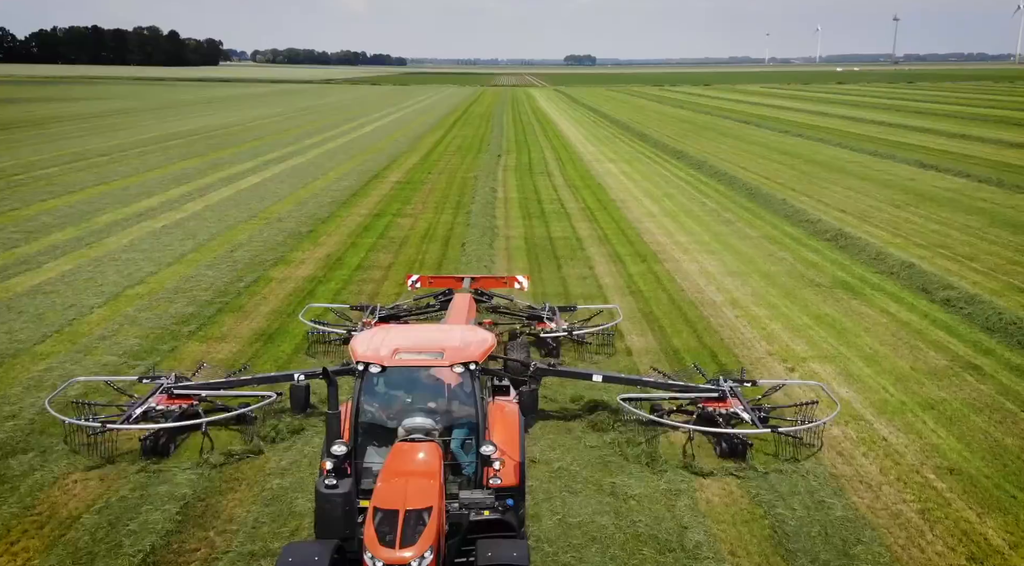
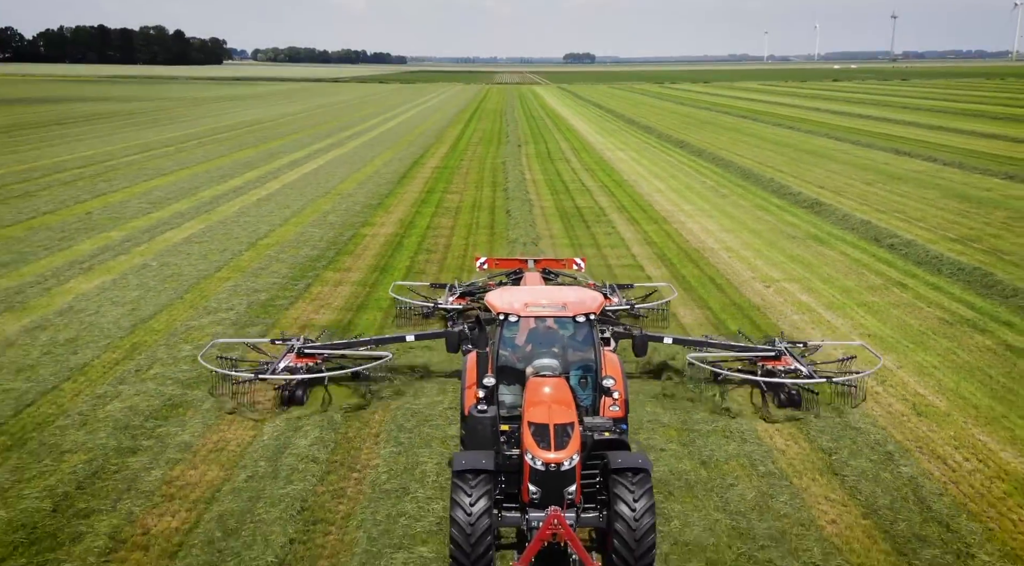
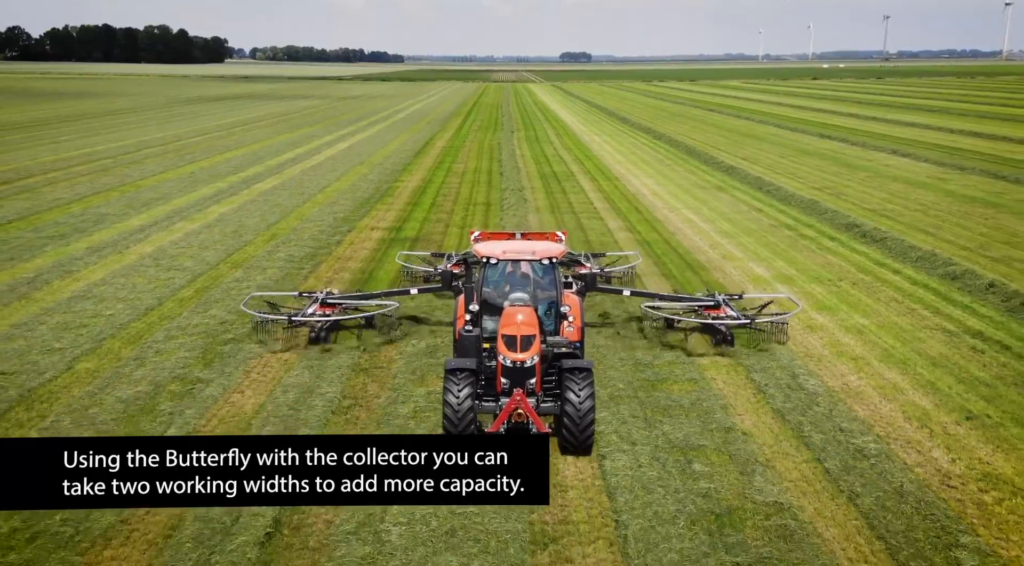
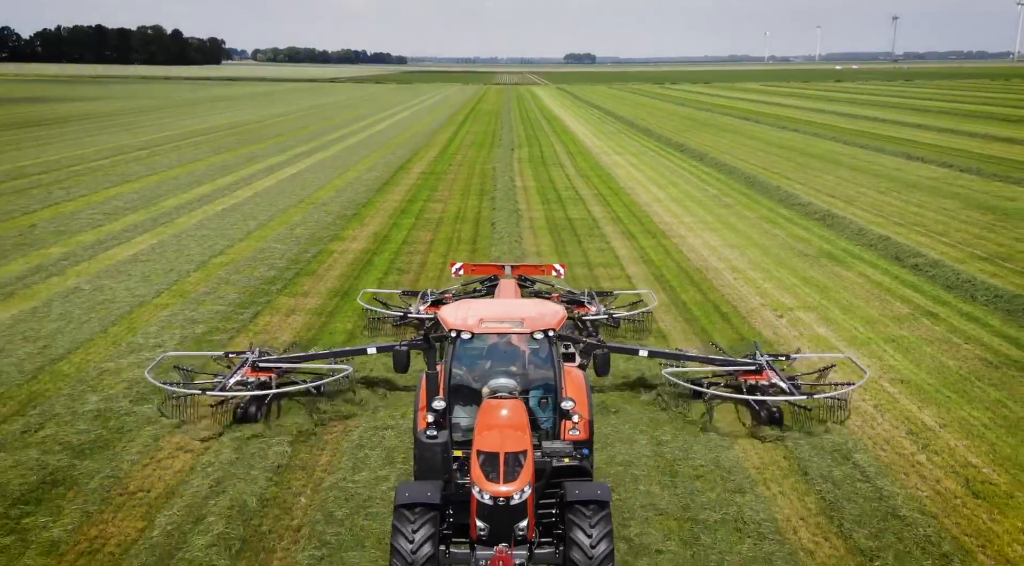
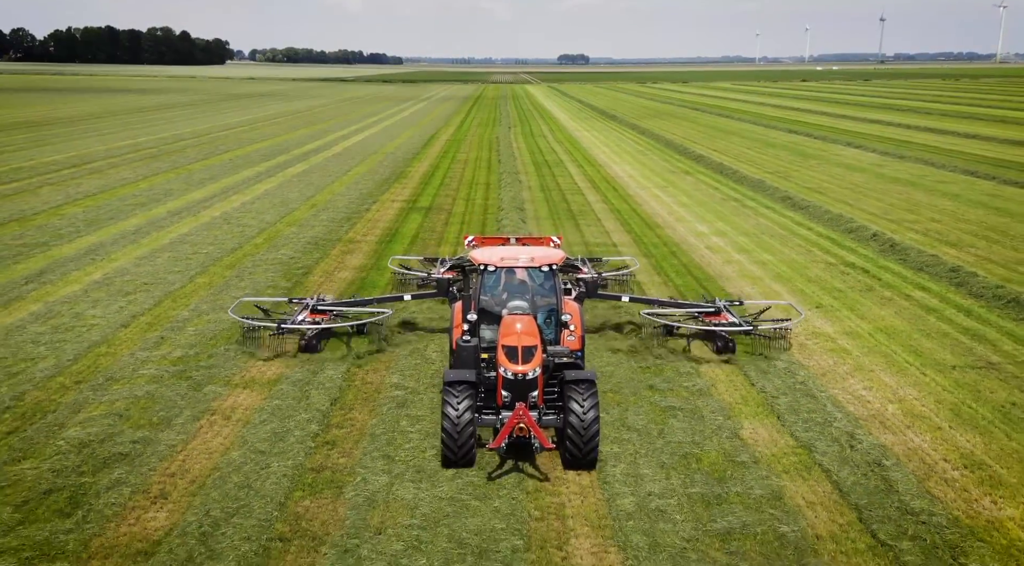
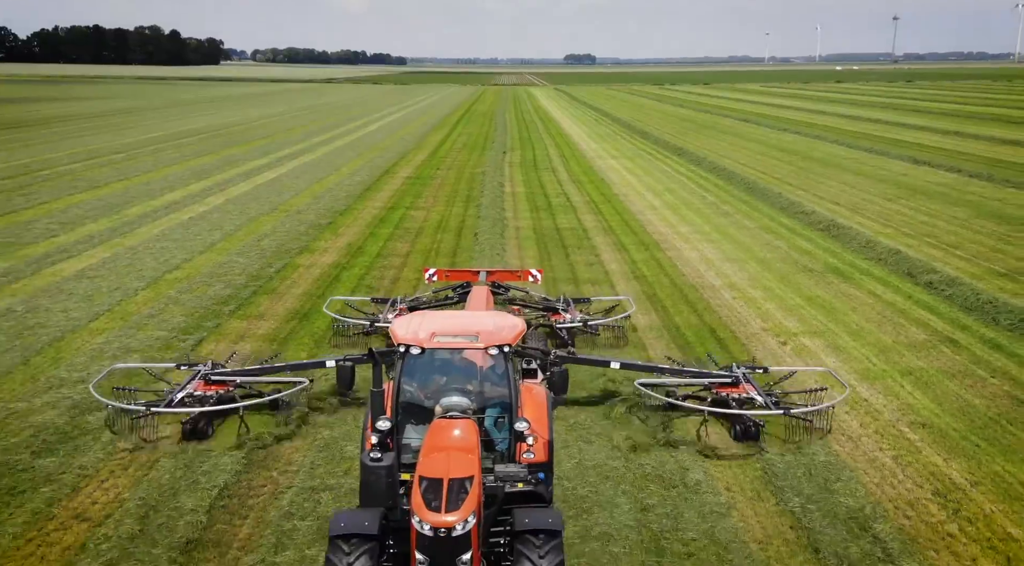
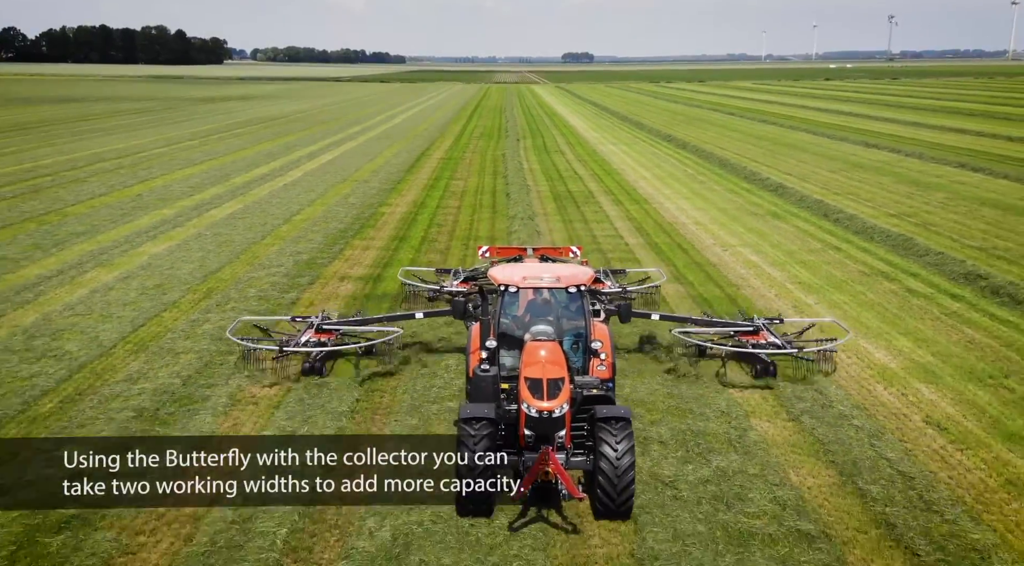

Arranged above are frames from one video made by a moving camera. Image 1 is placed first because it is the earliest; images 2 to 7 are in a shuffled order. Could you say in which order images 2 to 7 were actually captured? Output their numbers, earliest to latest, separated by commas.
6, 4, 2, 7, 3, 5
